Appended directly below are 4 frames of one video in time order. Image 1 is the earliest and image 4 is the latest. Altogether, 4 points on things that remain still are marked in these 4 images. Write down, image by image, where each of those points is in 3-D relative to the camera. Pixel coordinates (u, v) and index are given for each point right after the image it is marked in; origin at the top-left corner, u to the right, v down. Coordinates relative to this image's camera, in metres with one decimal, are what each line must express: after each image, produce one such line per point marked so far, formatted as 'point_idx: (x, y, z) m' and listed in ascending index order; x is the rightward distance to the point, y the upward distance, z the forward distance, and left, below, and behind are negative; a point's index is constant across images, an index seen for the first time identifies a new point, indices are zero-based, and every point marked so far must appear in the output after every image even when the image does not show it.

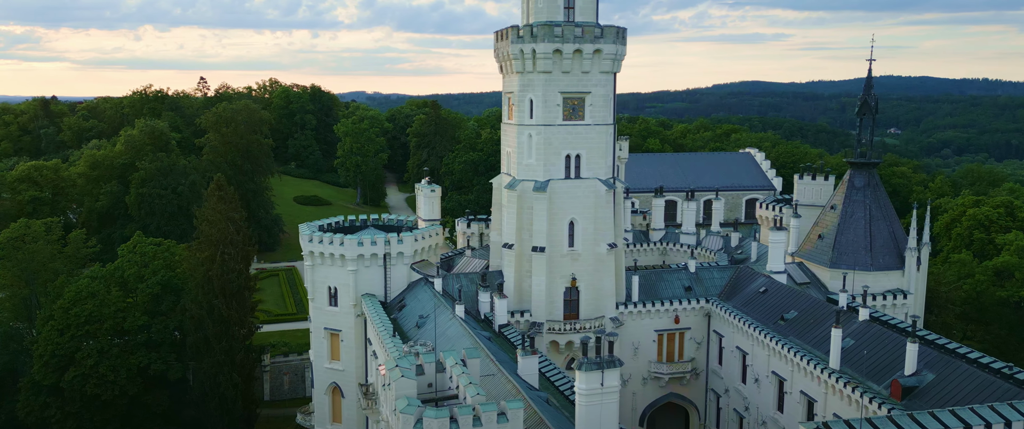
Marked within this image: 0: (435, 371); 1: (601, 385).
0: (-1.8, -3.7, +19.1) m
1: (+1.9, -3.6, +16.9) m
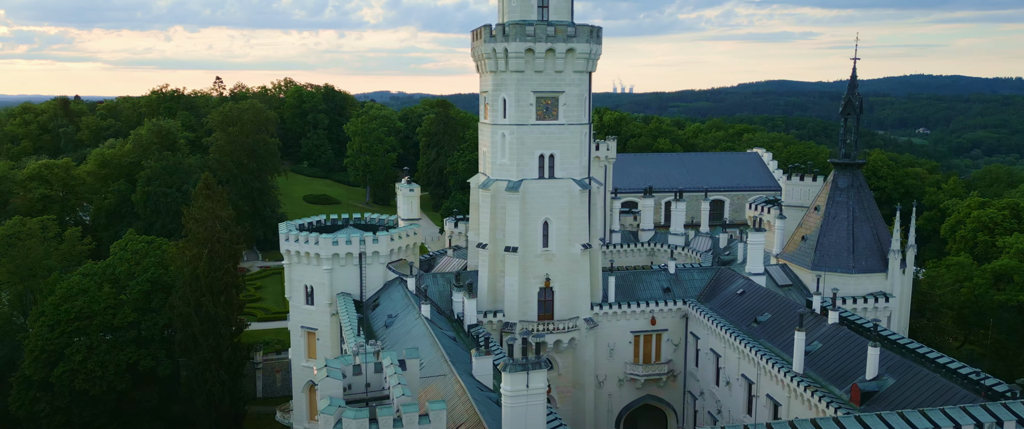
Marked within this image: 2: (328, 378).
0: (-3.3, -3.7, +19.2) m
1: (+0.3, -3.6, +16.8) m
2: (-4.0, -3.5, +17.3) m
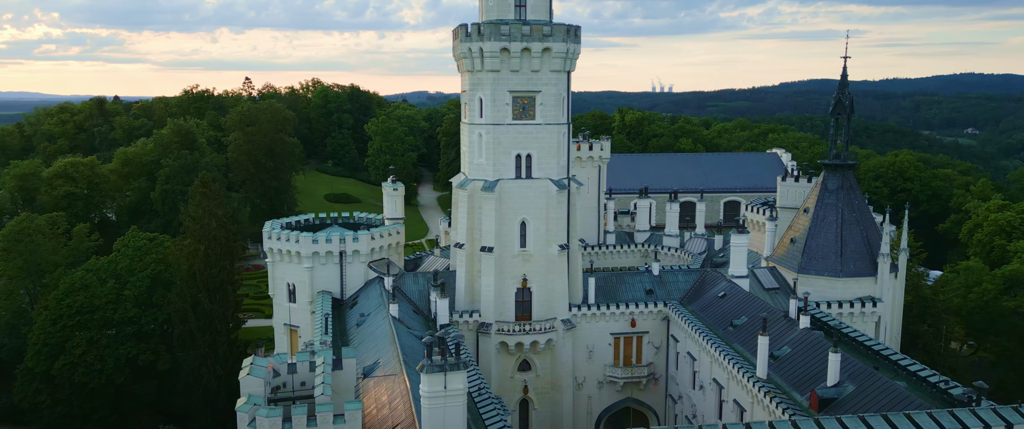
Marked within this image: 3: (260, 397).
0: (-4.9, -3.7, +19.3) m
1: (-1.4, -3.6, +16.7) m
2: (-5.6, -3.5, +17.4) m
3: (-5.4, -3.9, +17.2) m
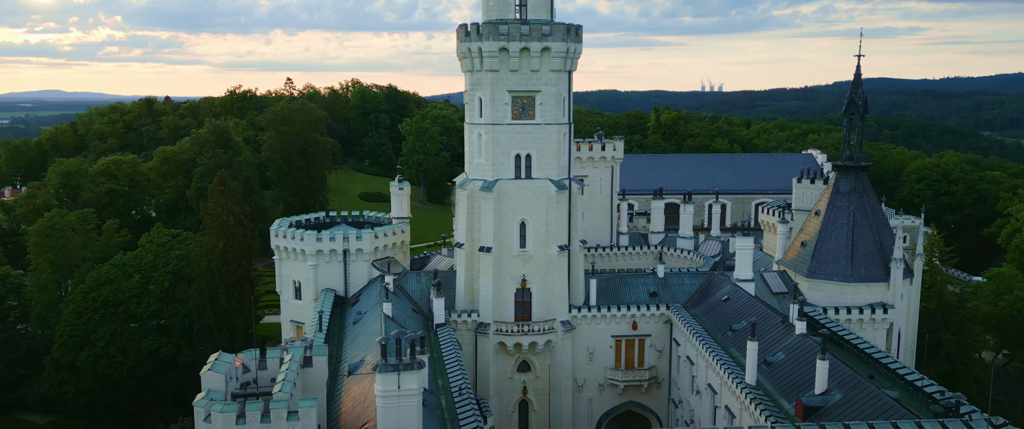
0: (-5.7, -3.7, +19.5) m
1: (-2.4, -3.6, +16.7) m
2: (-6.6, -3.4, +17.7) m
3: (-6.3, -3.8, +17.5) m
